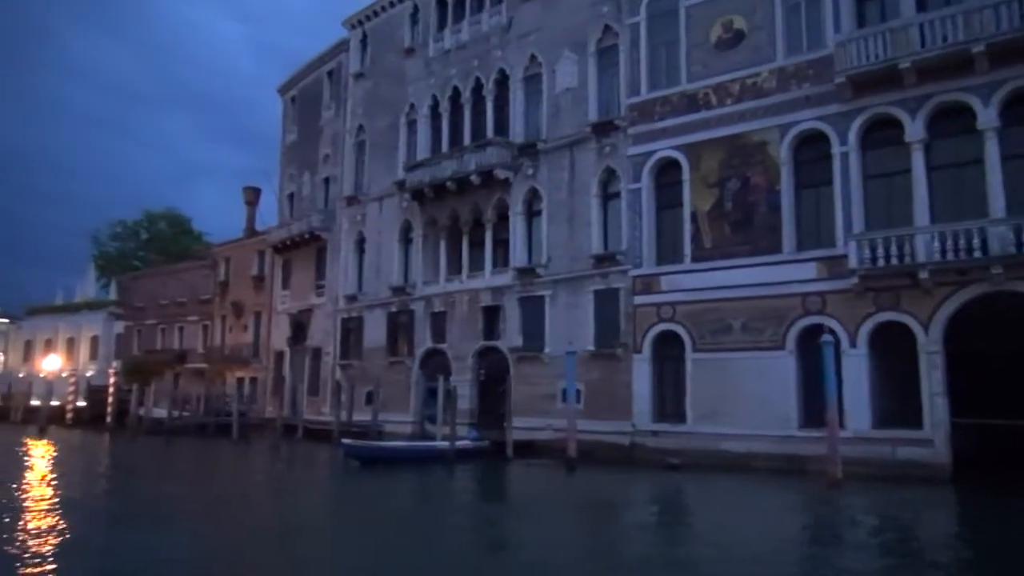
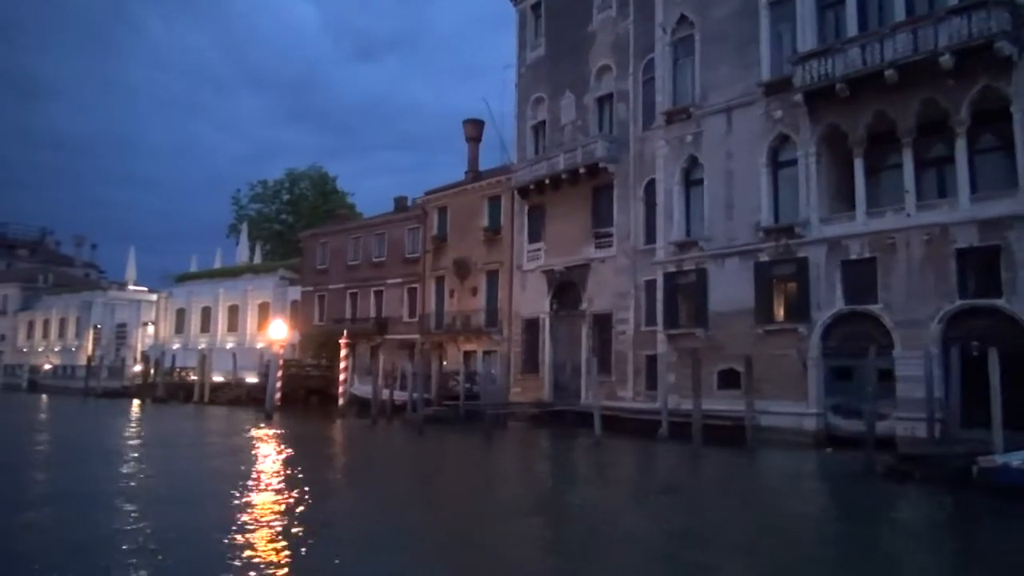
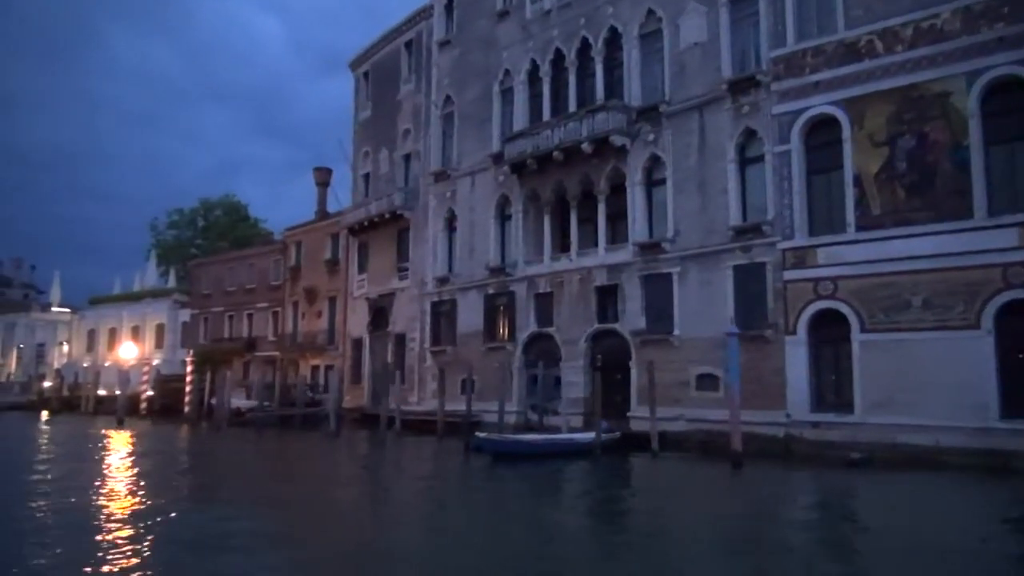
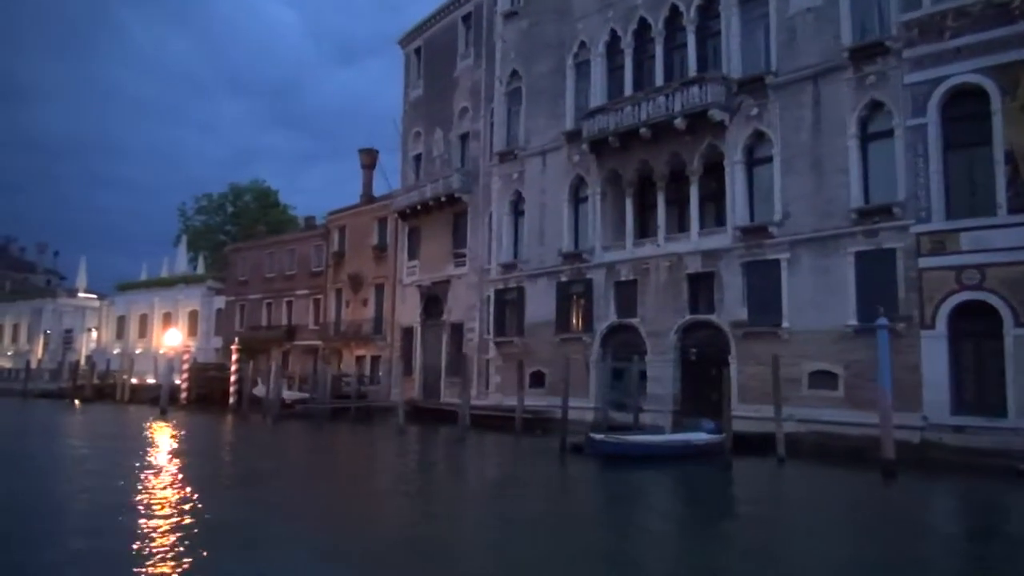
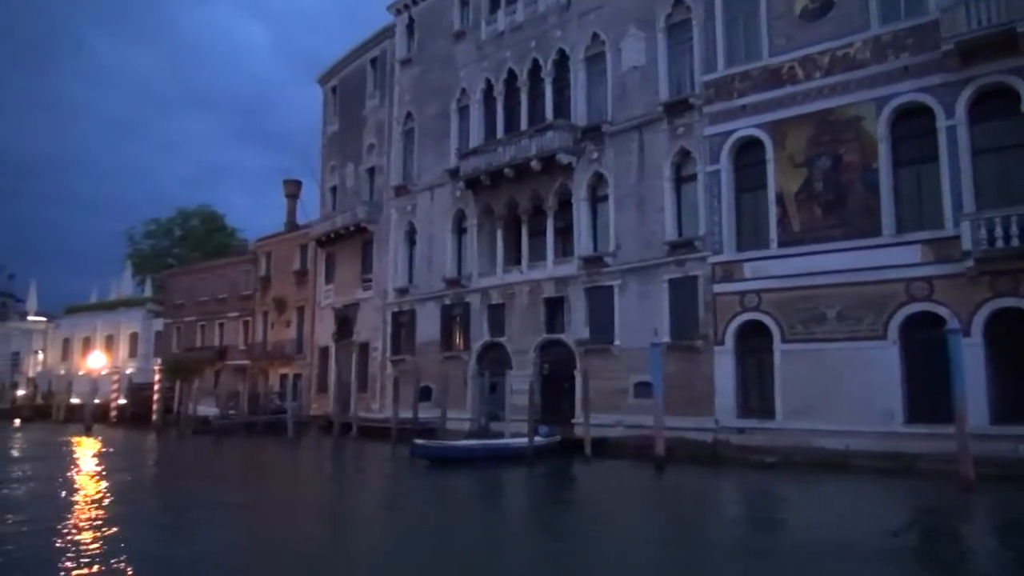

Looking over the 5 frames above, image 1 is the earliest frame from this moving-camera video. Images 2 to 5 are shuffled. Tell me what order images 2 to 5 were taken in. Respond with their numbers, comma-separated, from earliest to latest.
5, 3, 4, 2
